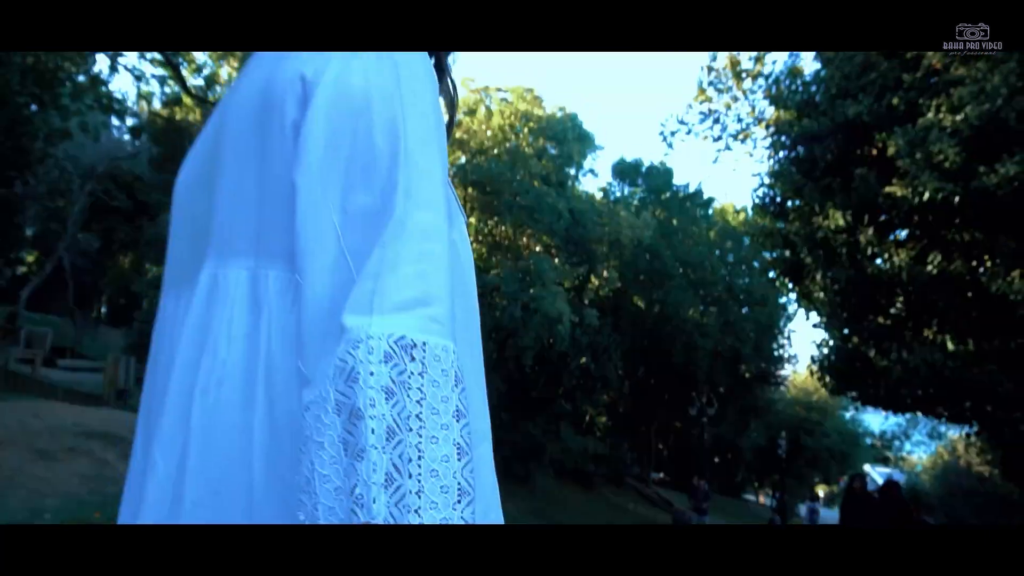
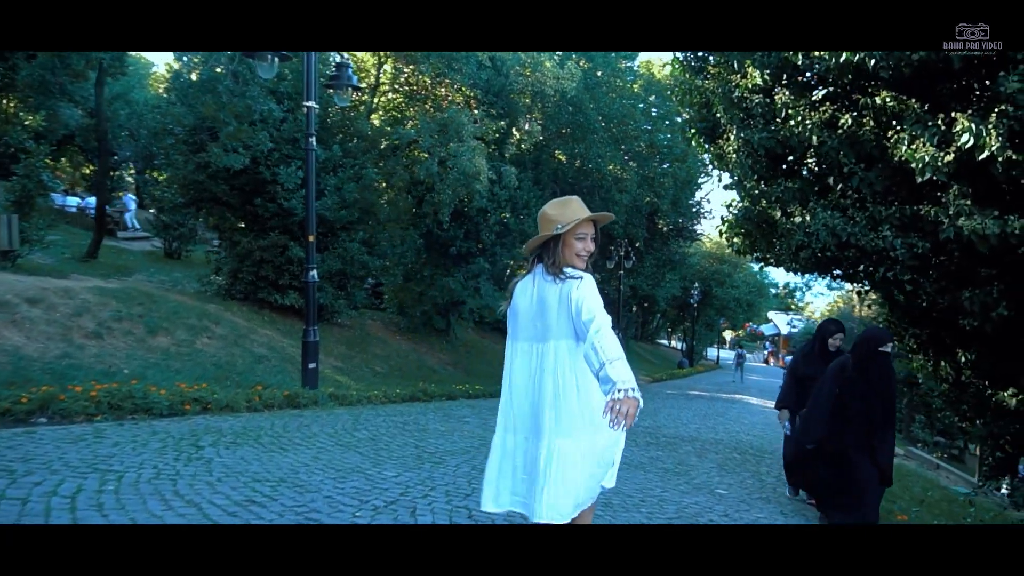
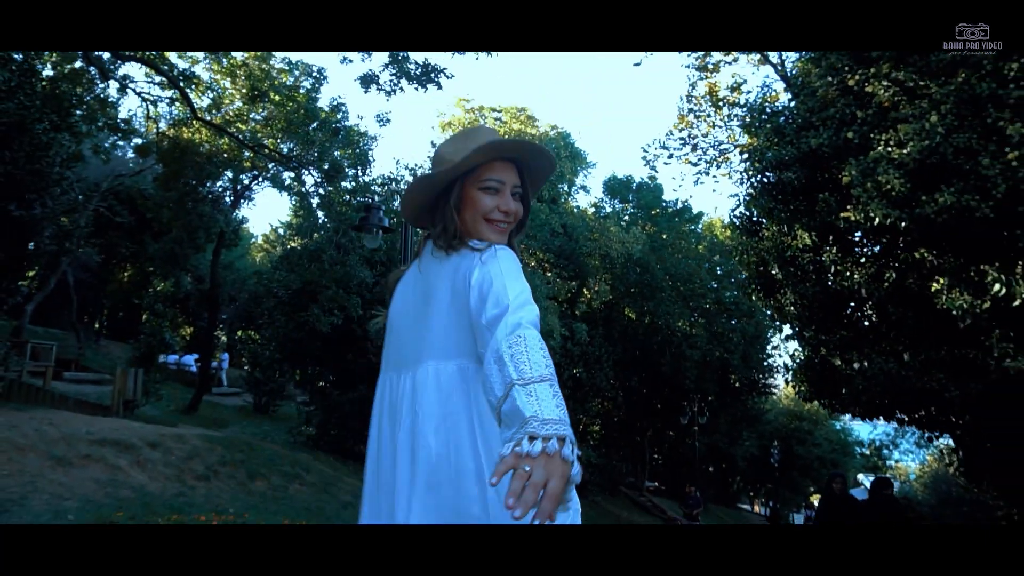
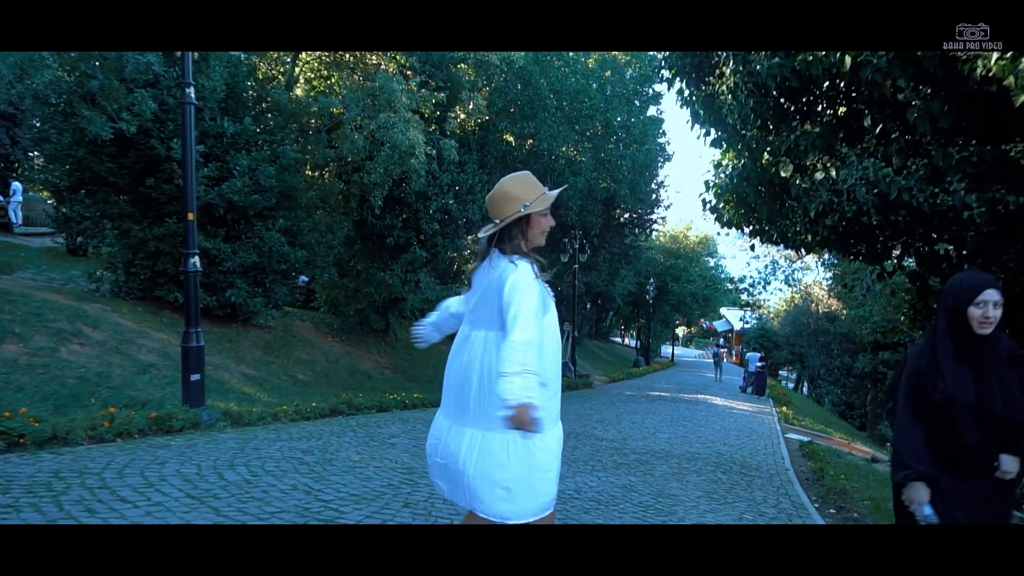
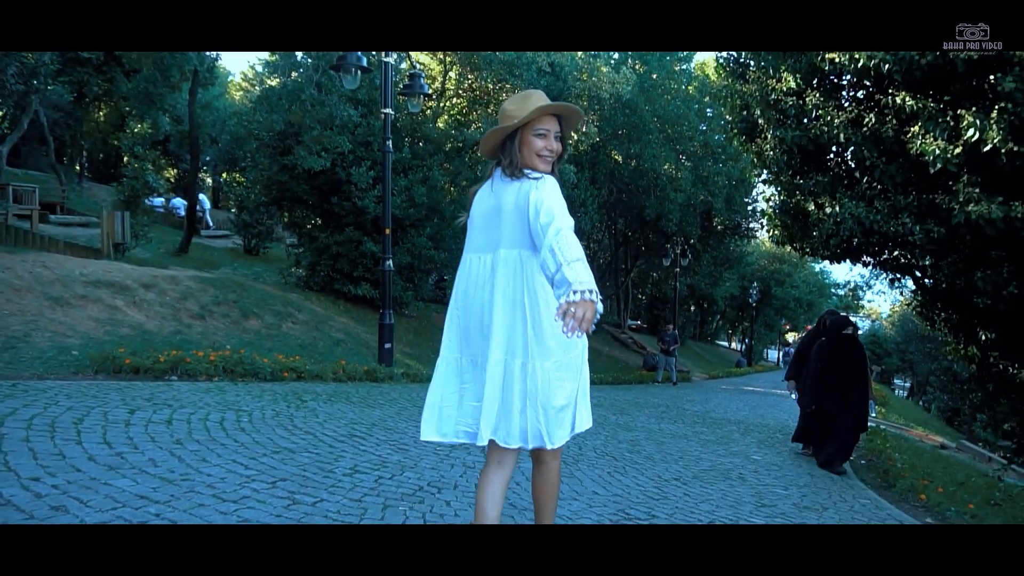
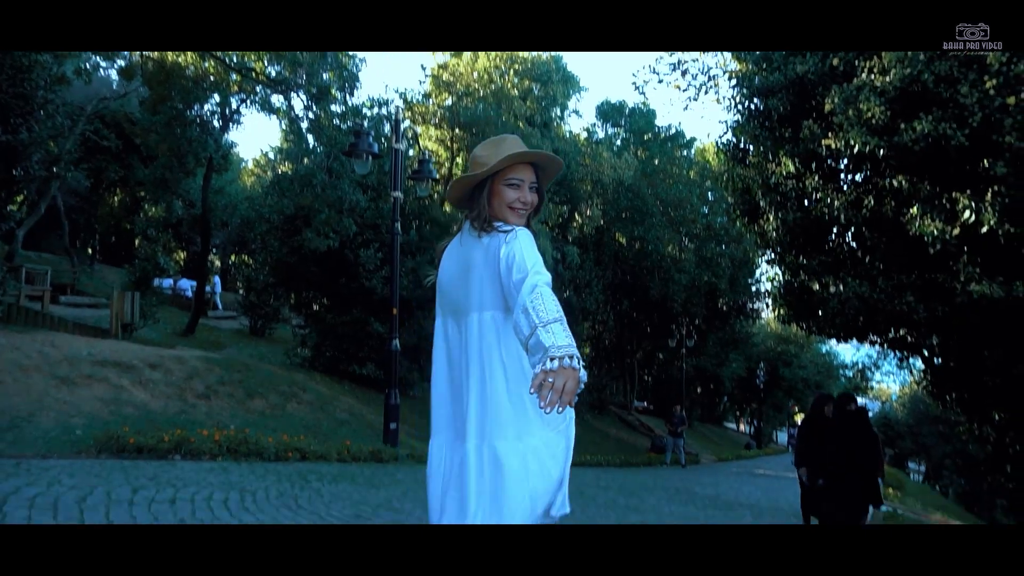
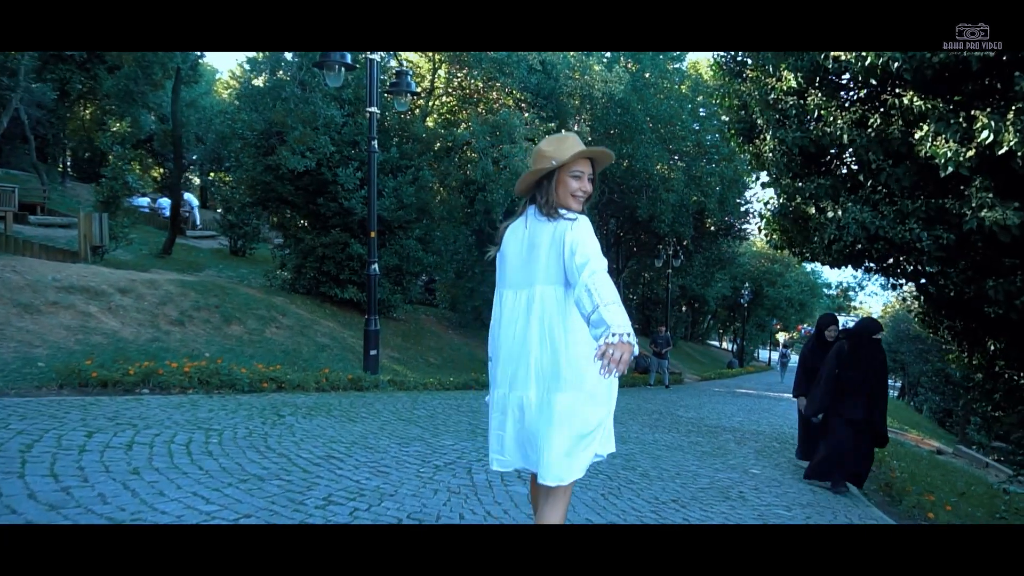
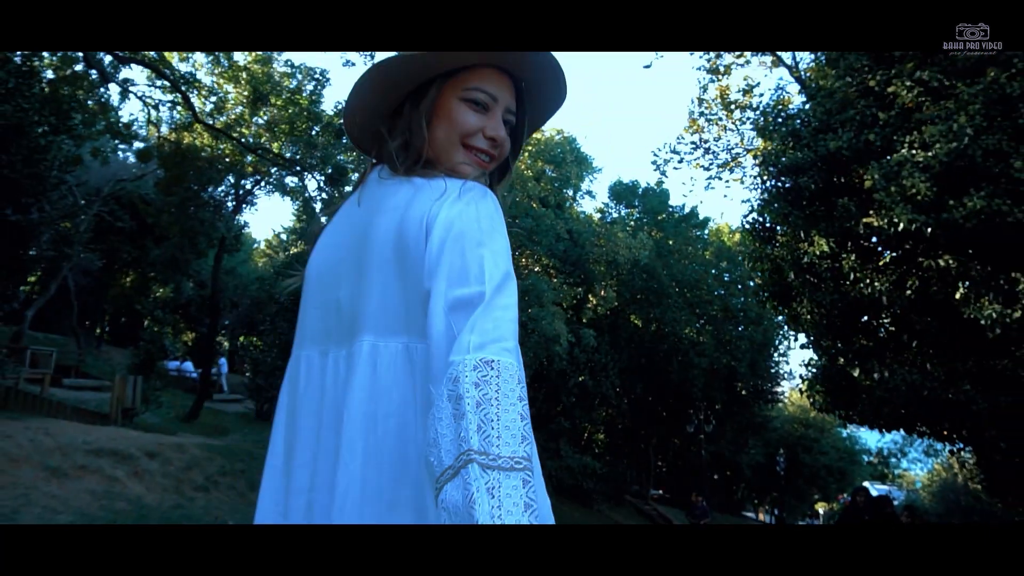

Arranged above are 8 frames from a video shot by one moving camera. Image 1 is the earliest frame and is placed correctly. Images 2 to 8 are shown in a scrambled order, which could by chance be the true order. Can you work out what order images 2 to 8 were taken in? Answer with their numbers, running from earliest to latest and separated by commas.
8, 3, 6, 5, 7, 2, 4
